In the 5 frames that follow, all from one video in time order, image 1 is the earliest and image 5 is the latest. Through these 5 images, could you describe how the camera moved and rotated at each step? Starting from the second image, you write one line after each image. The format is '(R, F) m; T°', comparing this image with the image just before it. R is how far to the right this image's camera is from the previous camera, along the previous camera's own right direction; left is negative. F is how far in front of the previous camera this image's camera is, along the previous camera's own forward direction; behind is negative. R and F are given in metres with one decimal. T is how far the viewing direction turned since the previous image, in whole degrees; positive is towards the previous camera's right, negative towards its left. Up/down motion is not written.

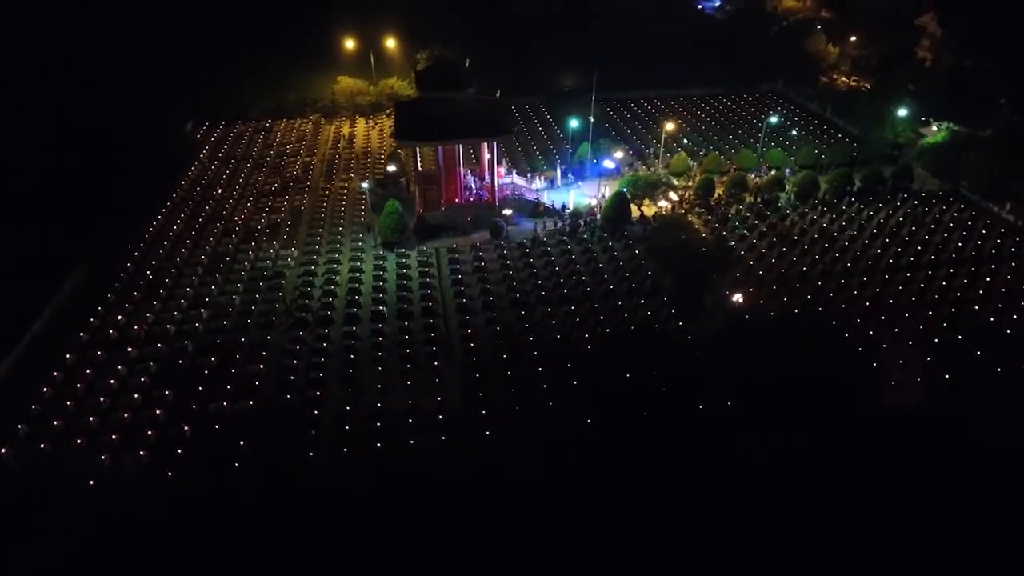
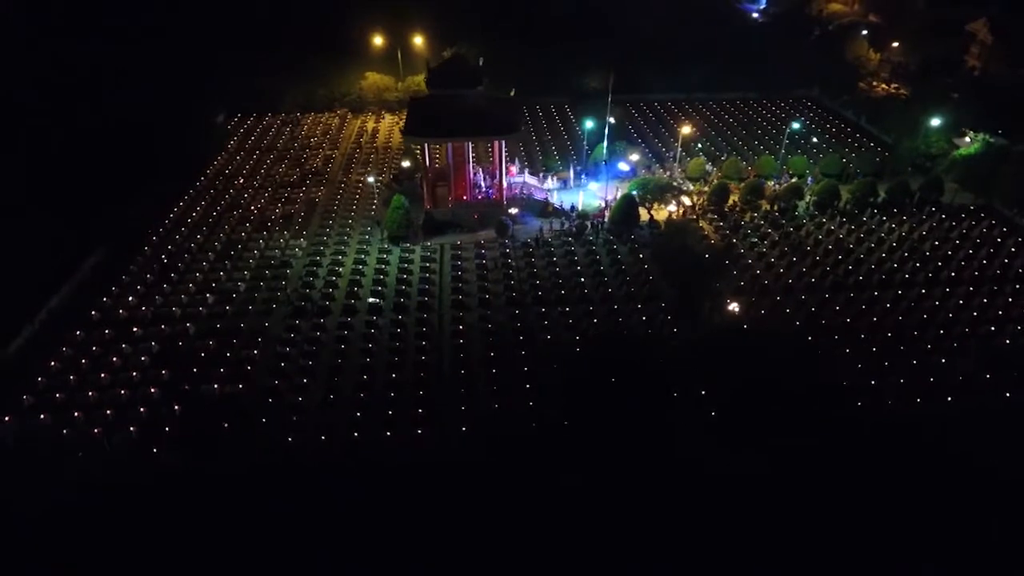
(+1.2, 0.0) m; -4°
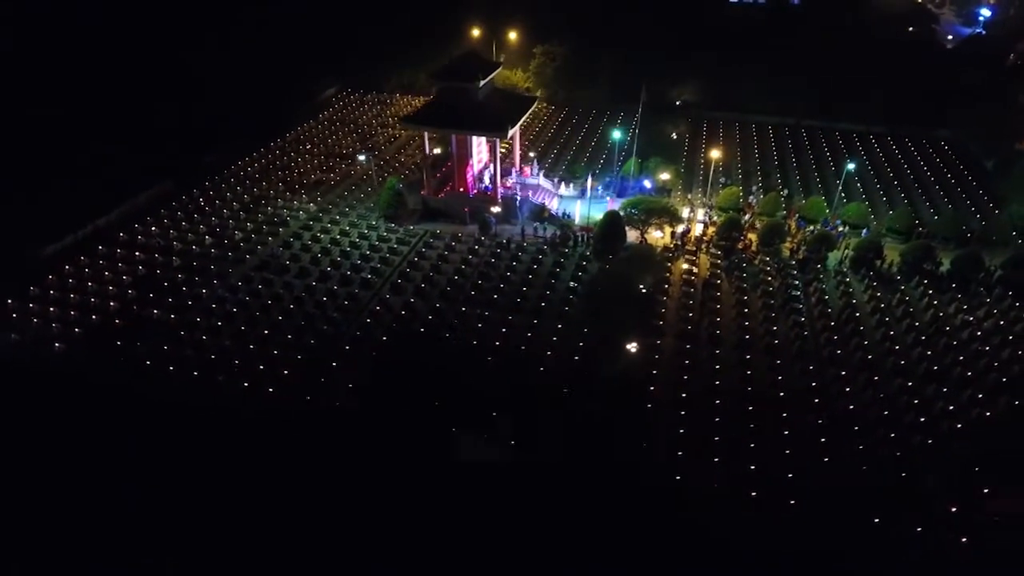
(+6.7, +1.3) m; -20°
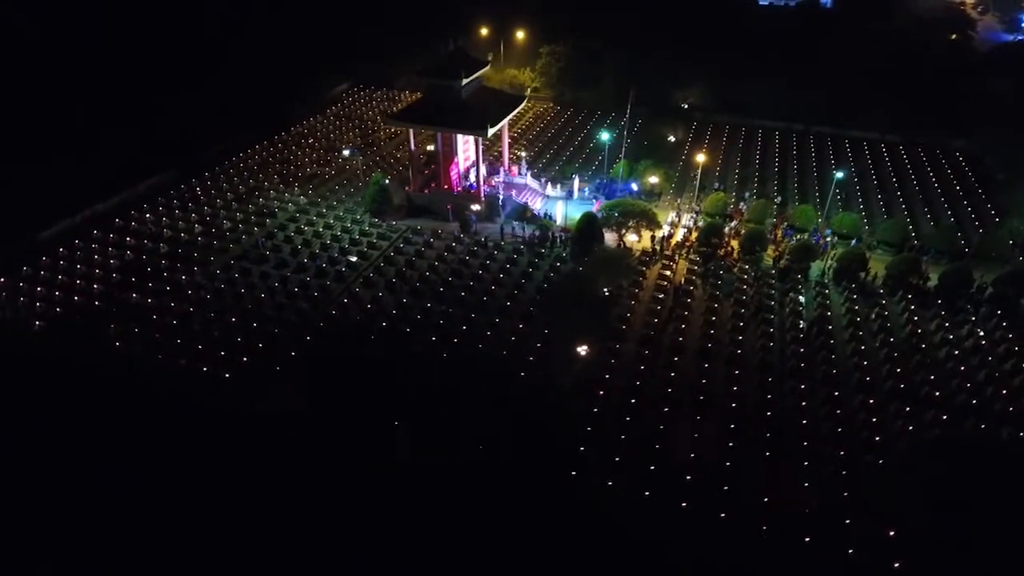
(+1.8, +0.1) m; -4°
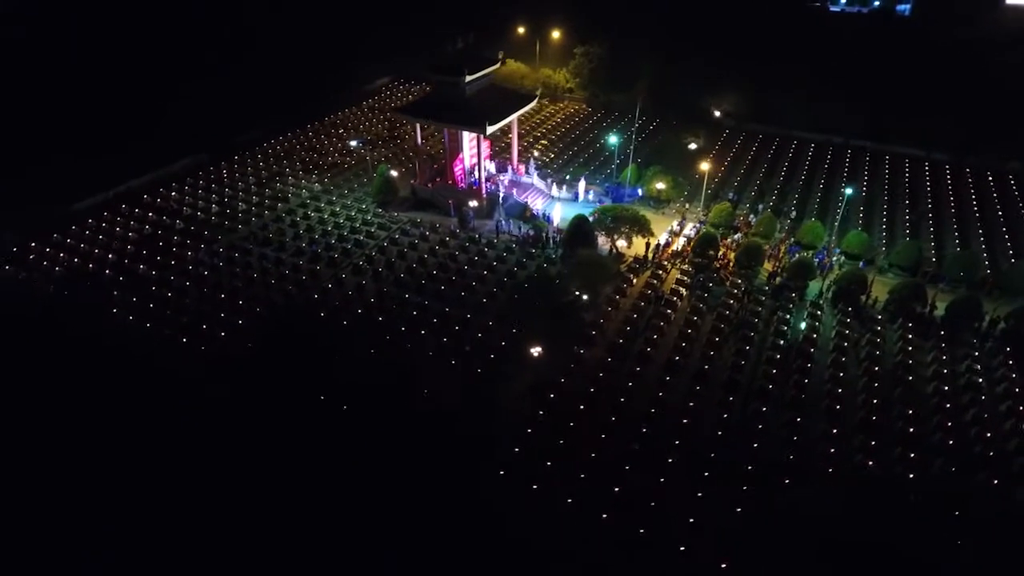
(+2.3, +0.2) m; -7°
